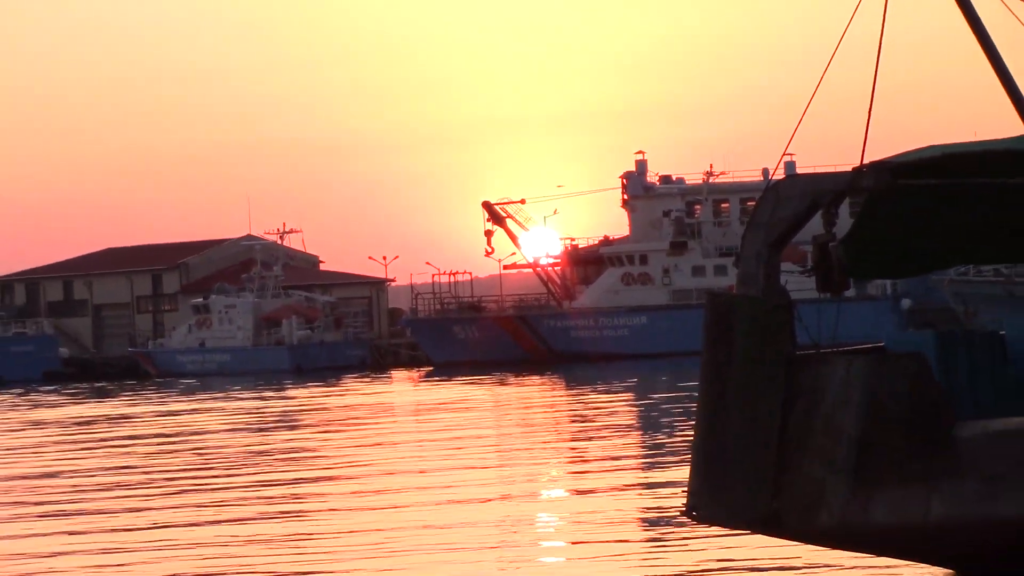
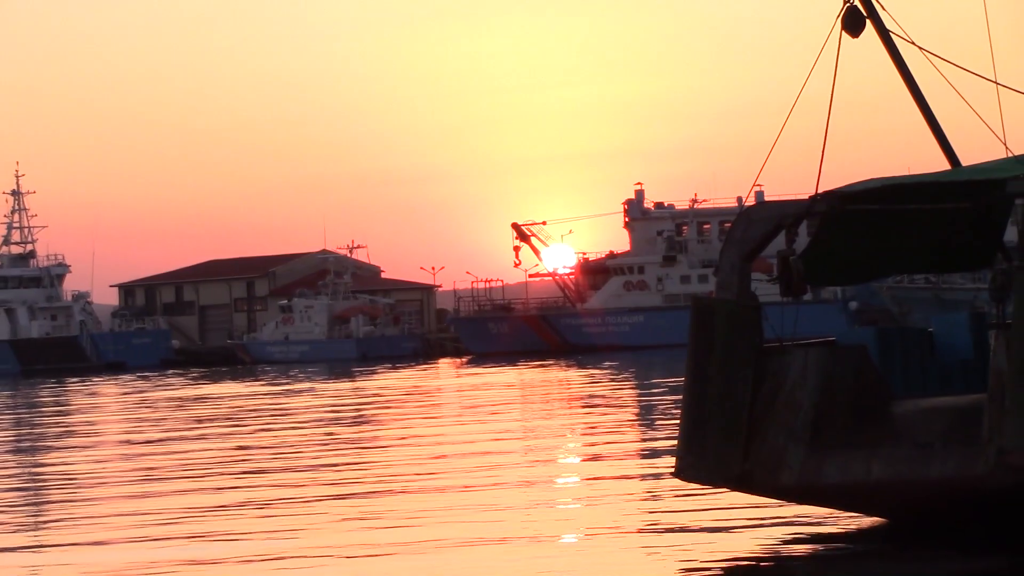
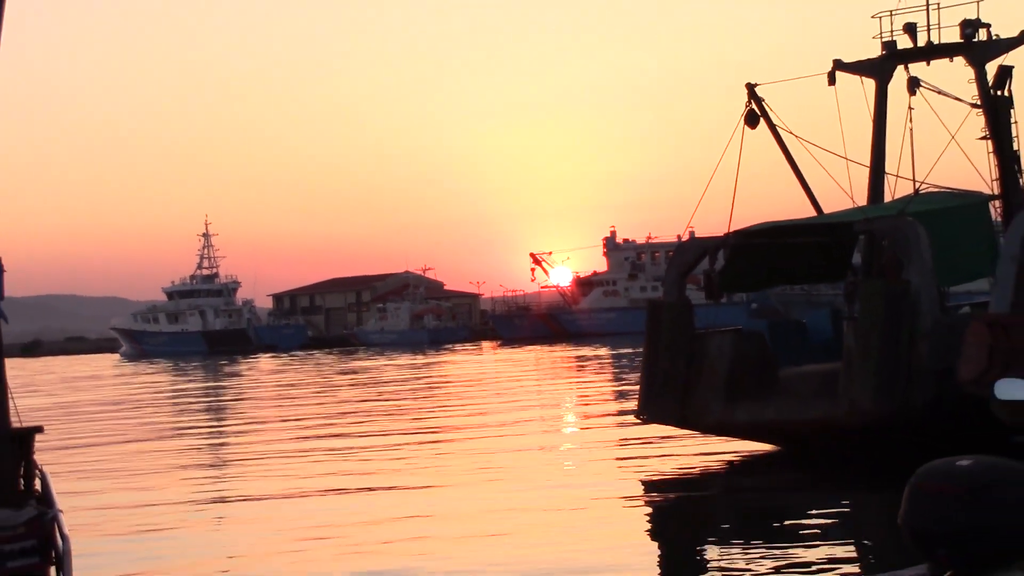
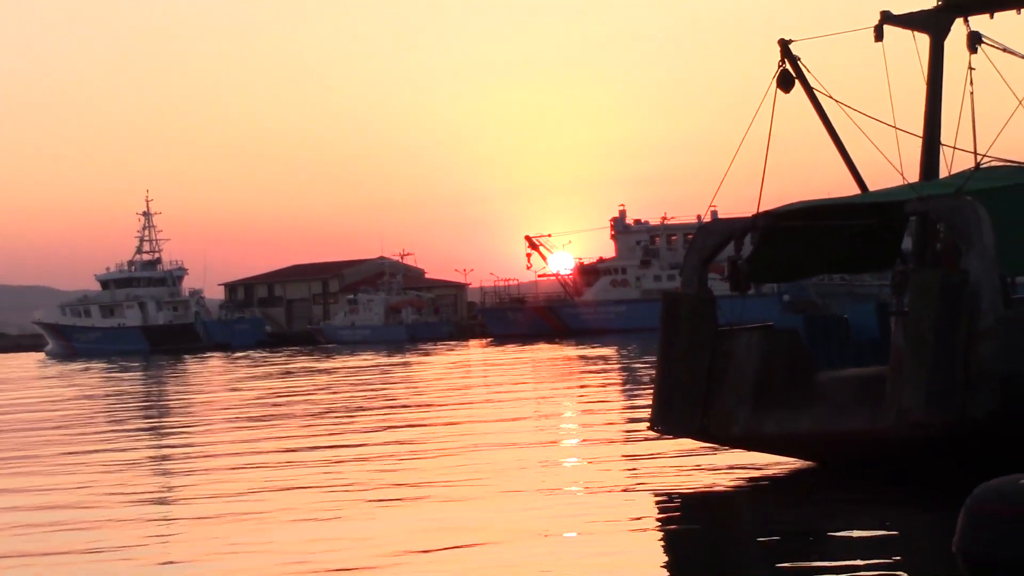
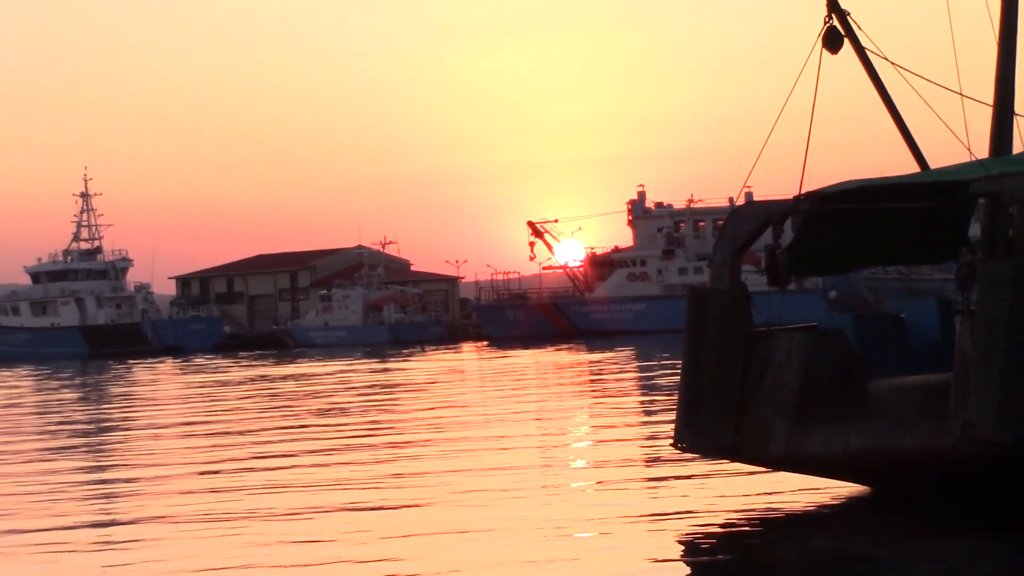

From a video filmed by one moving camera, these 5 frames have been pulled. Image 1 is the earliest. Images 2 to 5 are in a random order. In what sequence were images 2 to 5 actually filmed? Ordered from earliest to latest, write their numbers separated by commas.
2, 5, 4, 3
